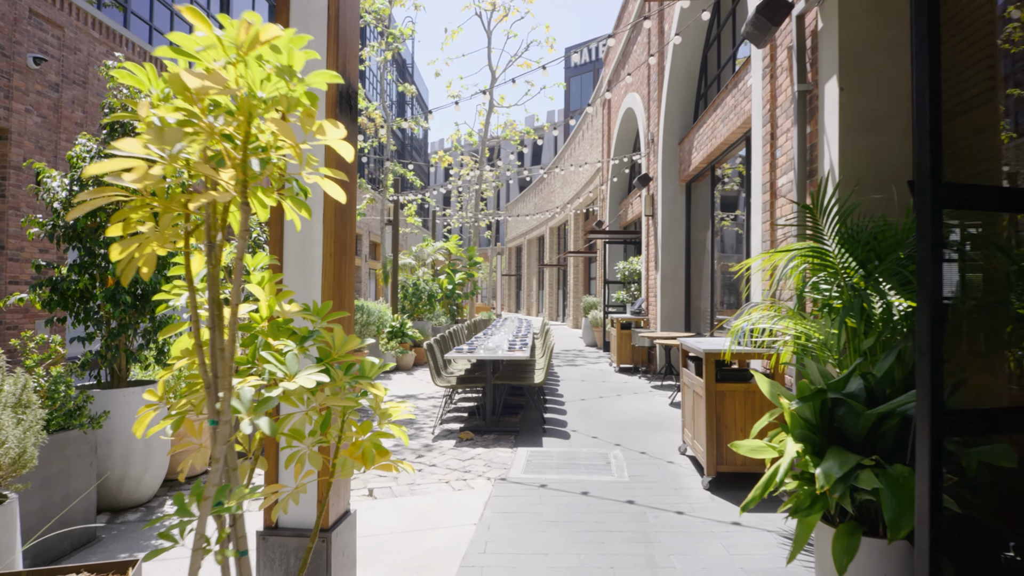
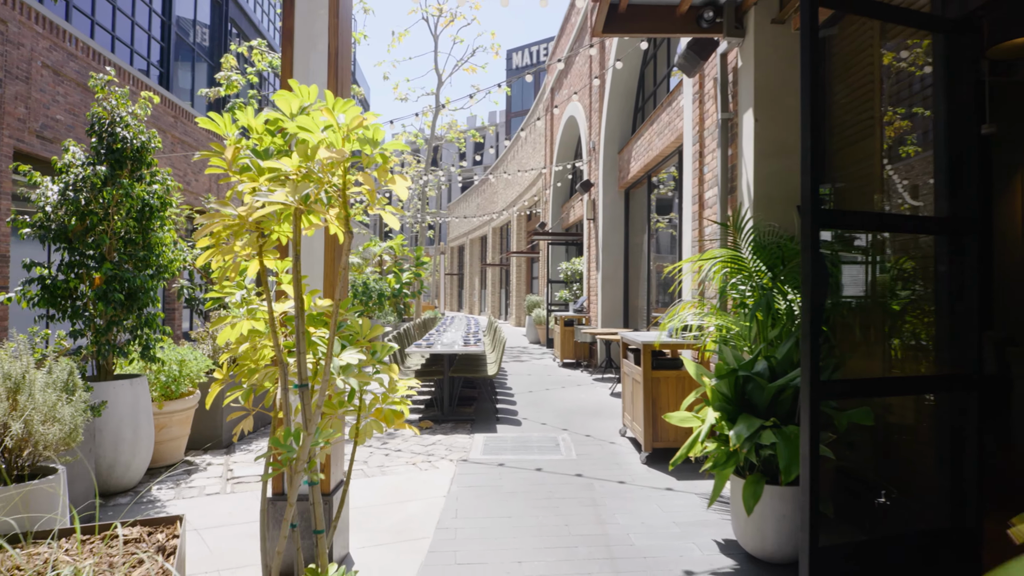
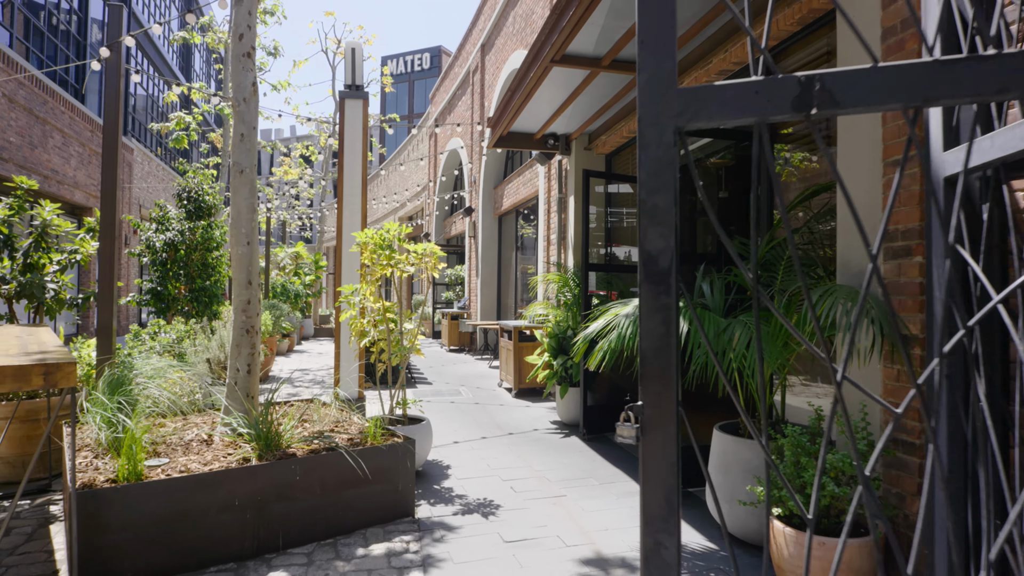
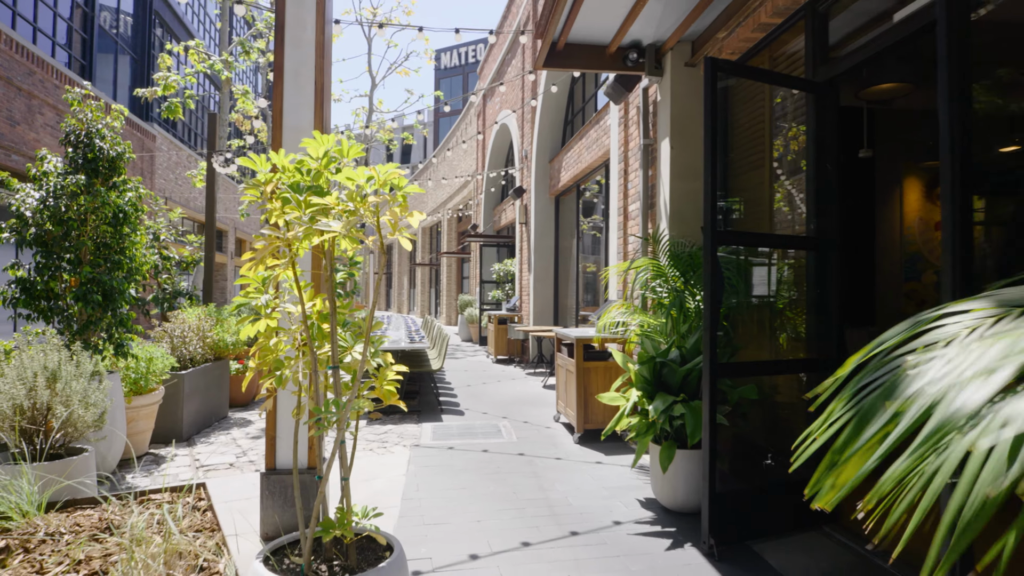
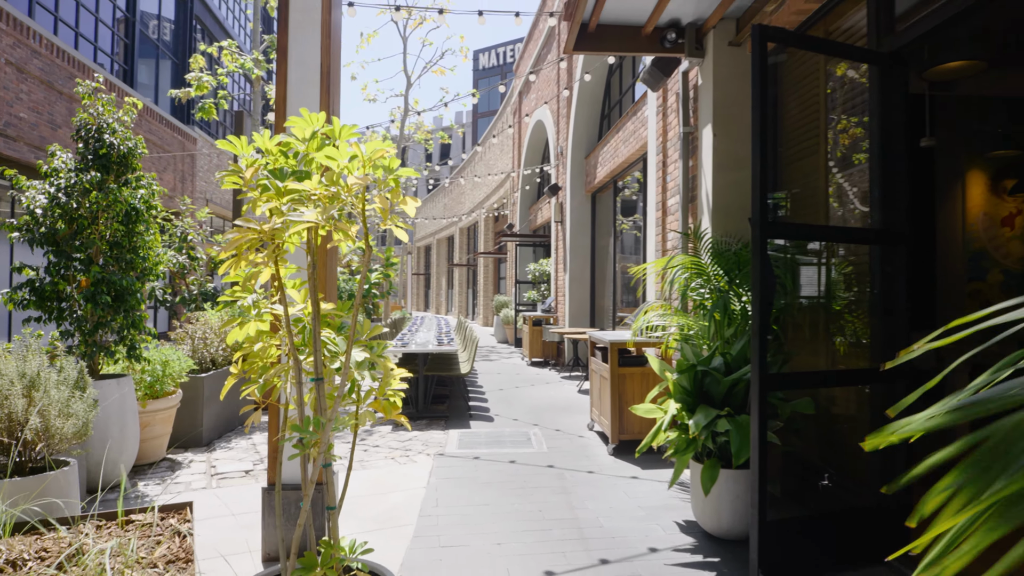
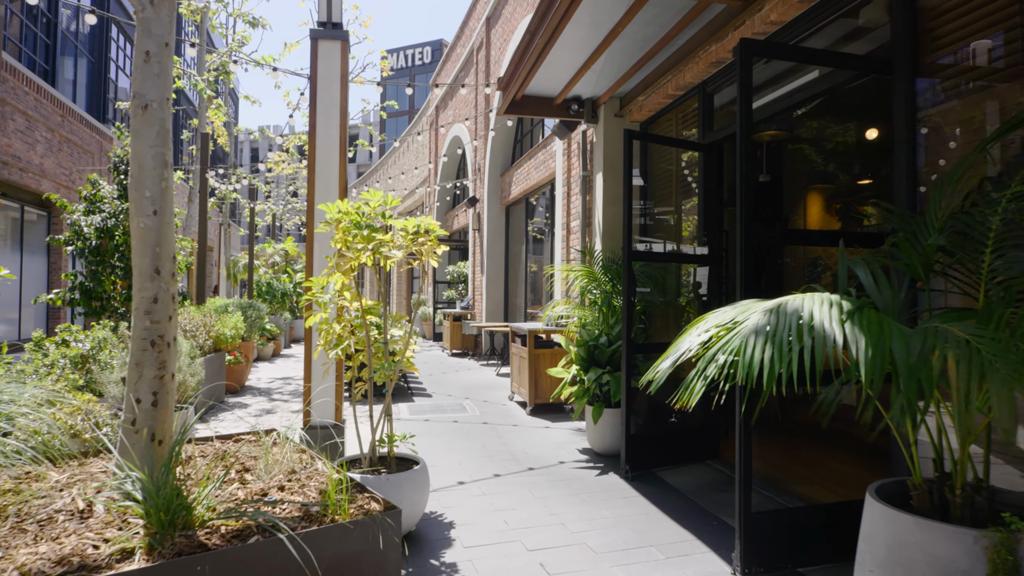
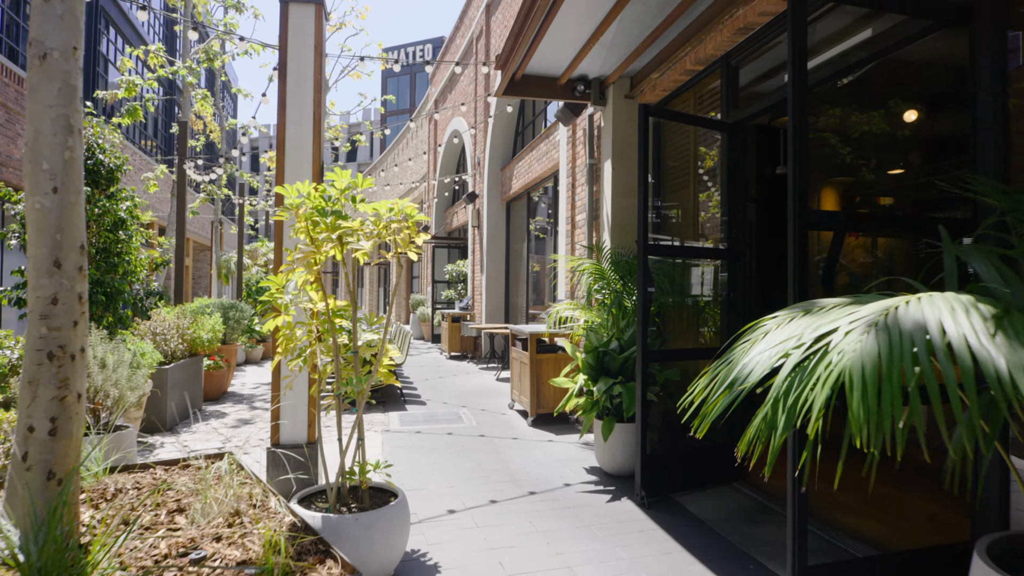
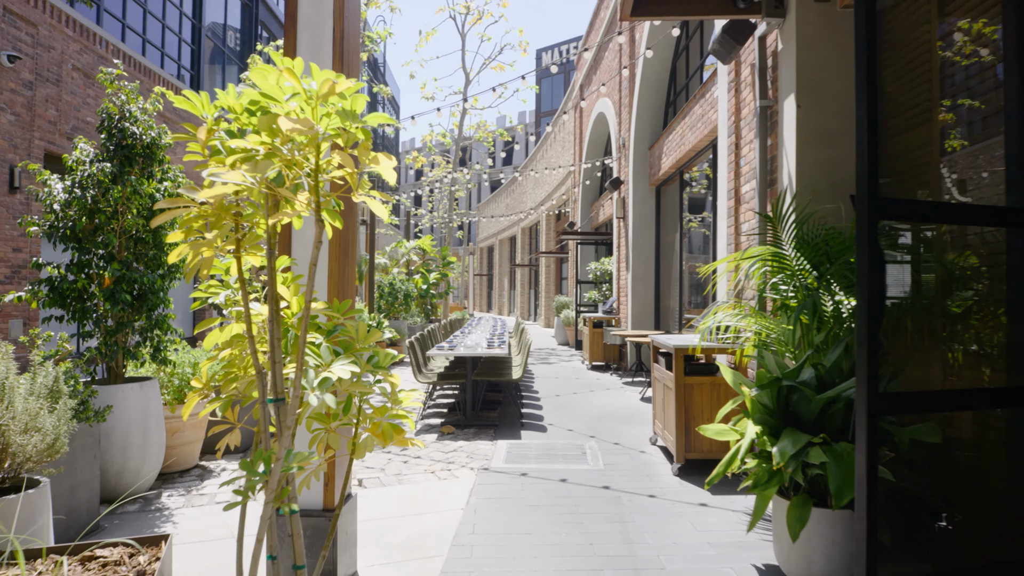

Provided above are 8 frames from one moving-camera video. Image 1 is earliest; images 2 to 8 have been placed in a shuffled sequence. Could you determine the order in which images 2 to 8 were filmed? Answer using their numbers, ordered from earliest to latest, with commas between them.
8, 2, 5, 4, 7, 6, 3
